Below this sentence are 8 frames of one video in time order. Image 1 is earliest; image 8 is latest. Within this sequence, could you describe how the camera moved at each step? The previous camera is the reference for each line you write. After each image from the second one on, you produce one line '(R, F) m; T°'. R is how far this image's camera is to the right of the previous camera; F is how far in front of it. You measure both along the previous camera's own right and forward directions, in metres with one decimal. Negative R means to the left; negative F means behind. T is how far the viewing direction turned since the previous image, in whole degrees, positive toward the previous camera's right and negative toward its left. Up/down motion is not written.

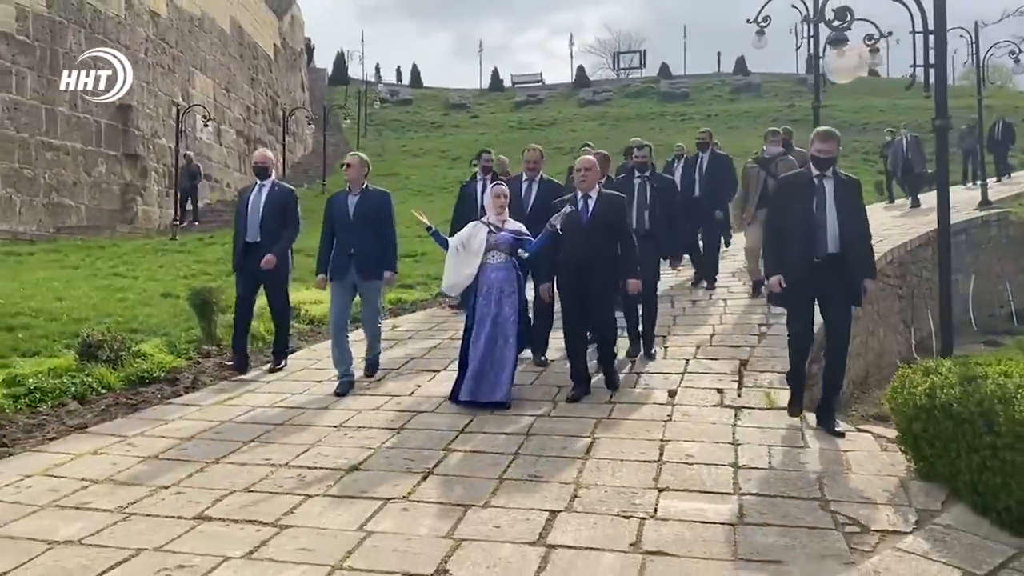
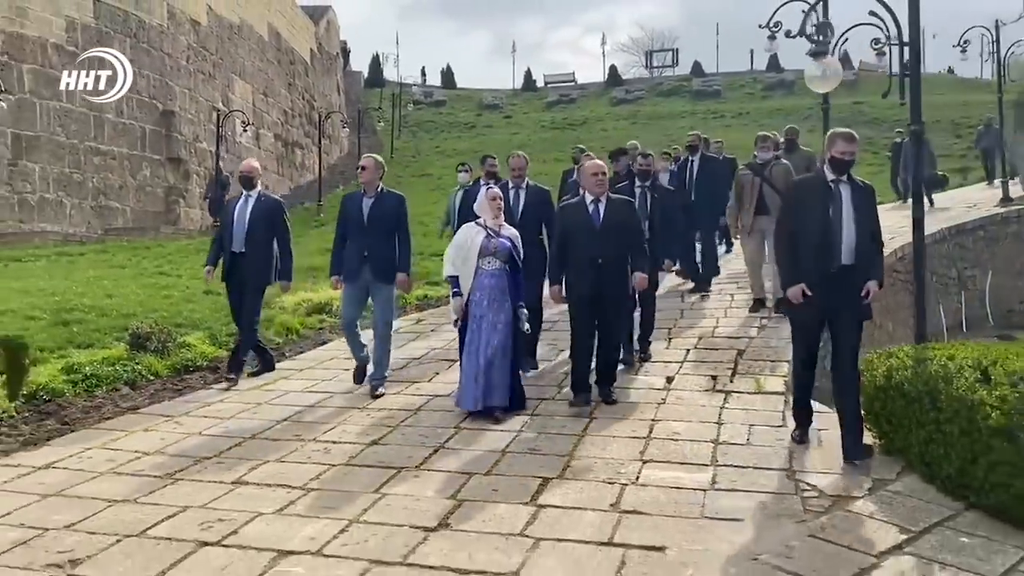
(+0.2, -0.5) m; -2°
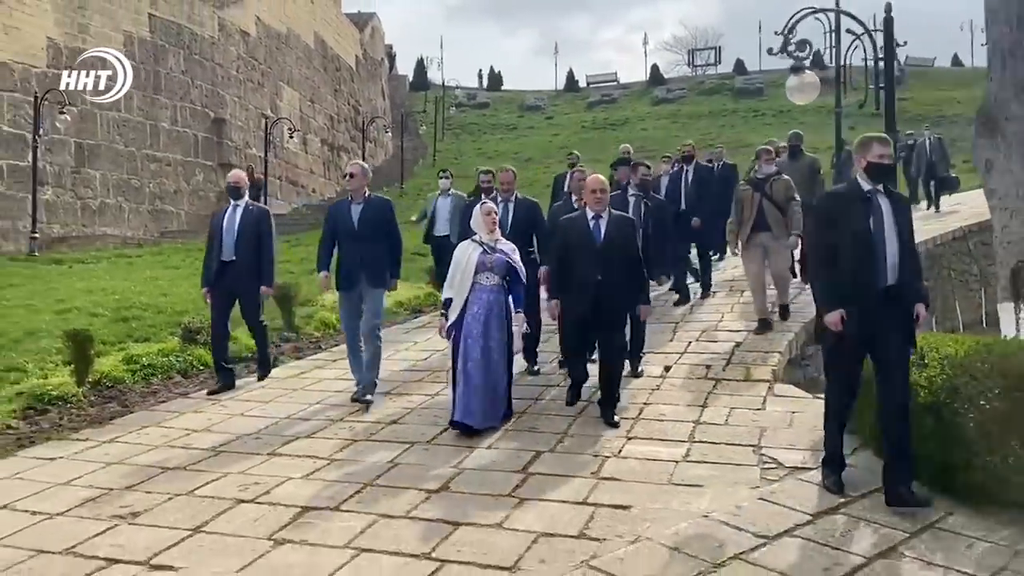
(+0.3, -0.6) m; -3°
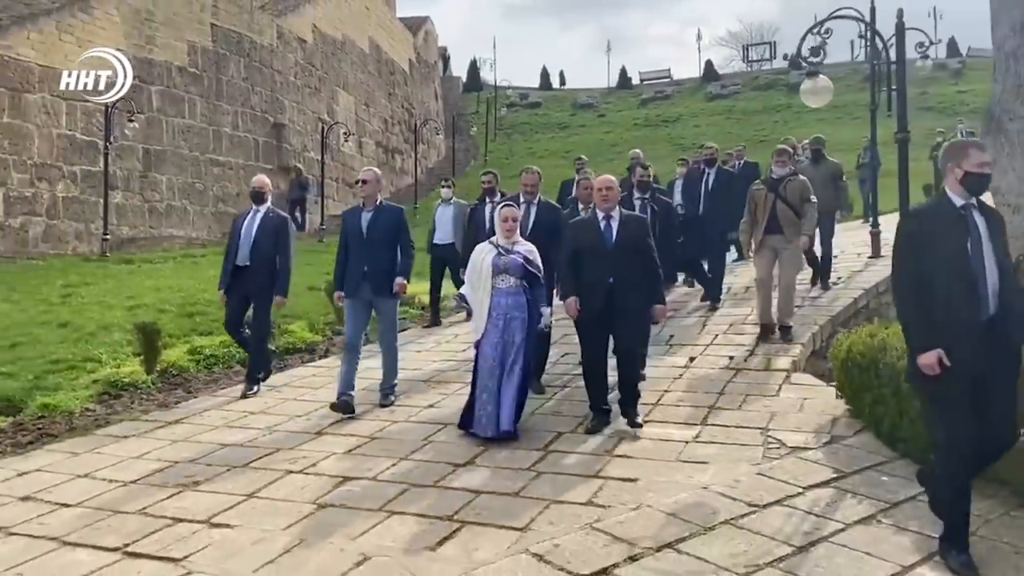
(+0.2, -0.5) m; -4°
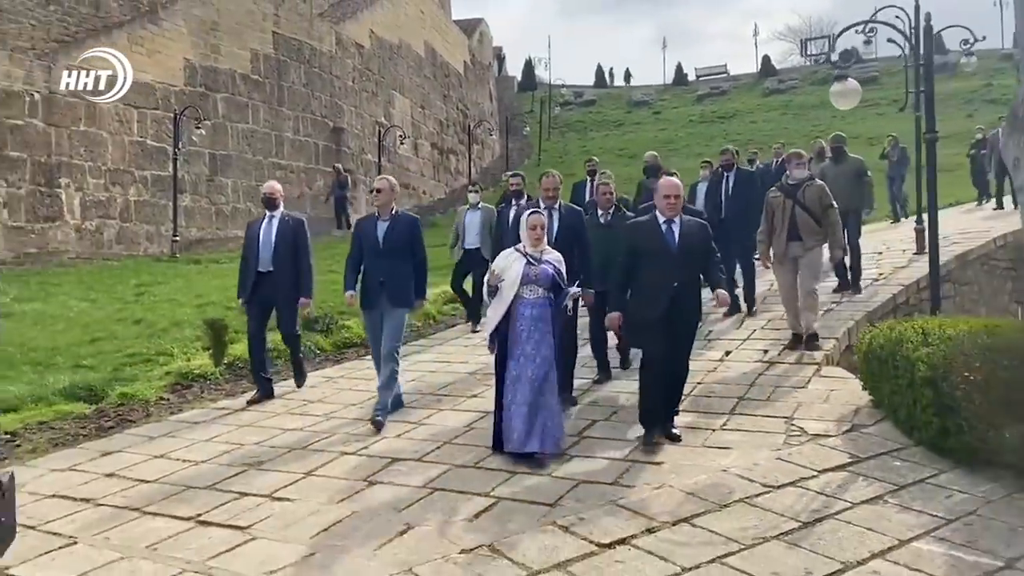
(+0.1, -0.4) m; -4°
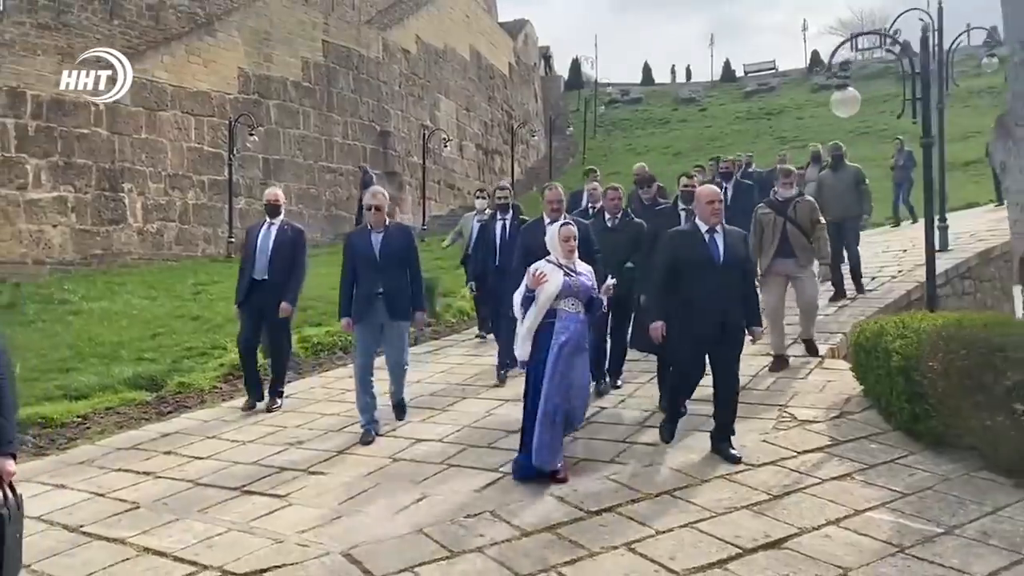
(+0.3, -0.6) m; -3°
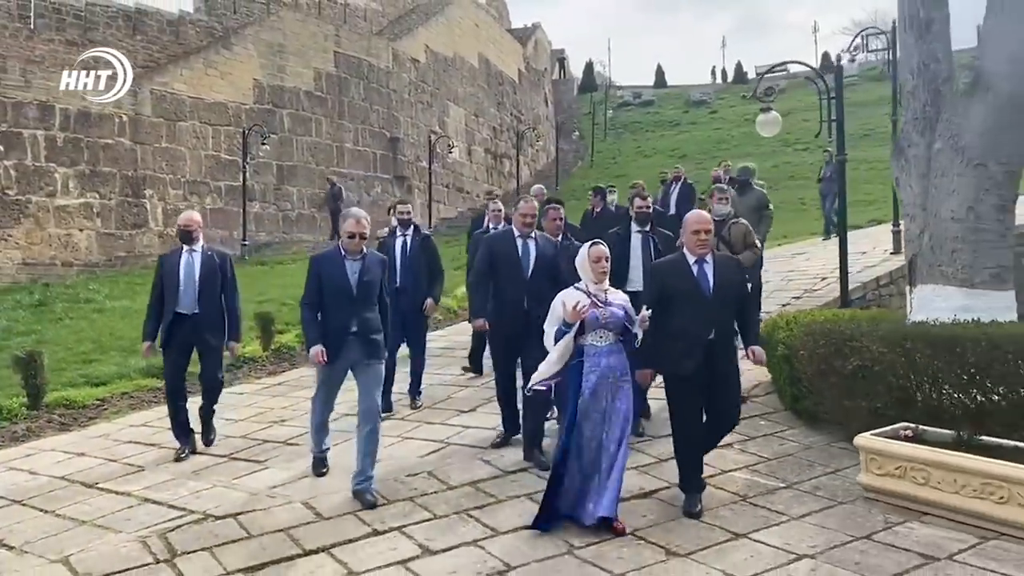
(+0.6, -1.0) m; -2°
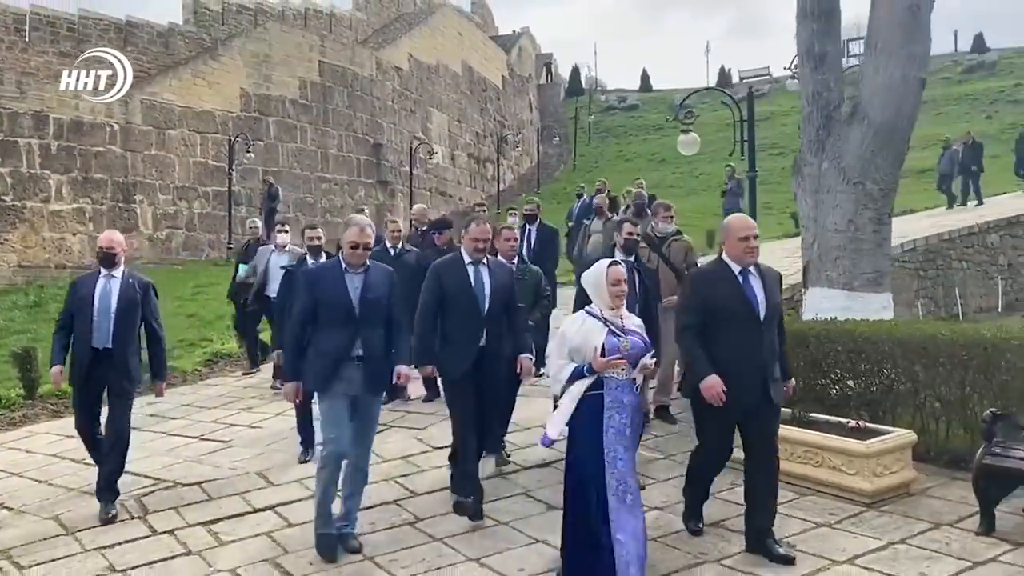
(+0.5, -1.0) m; 0°
